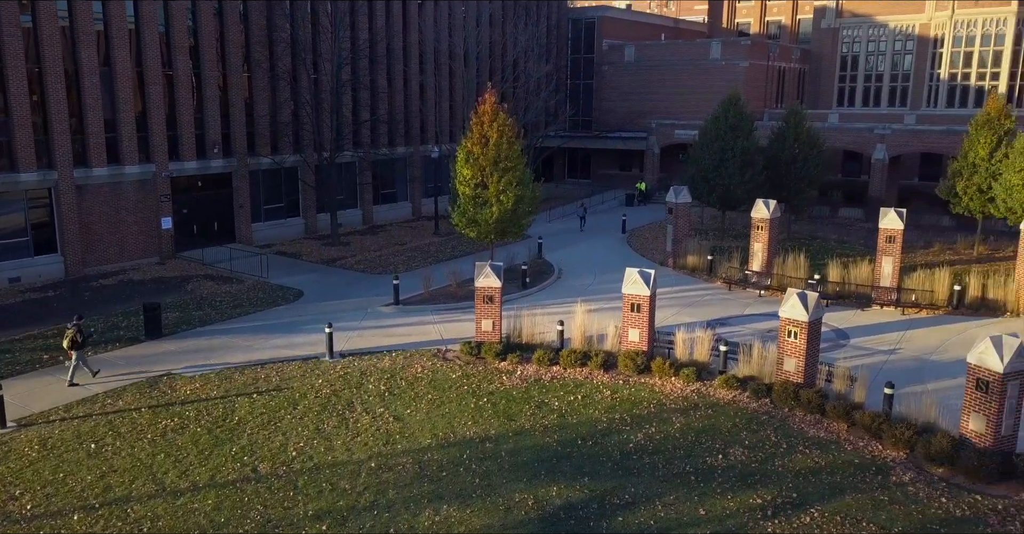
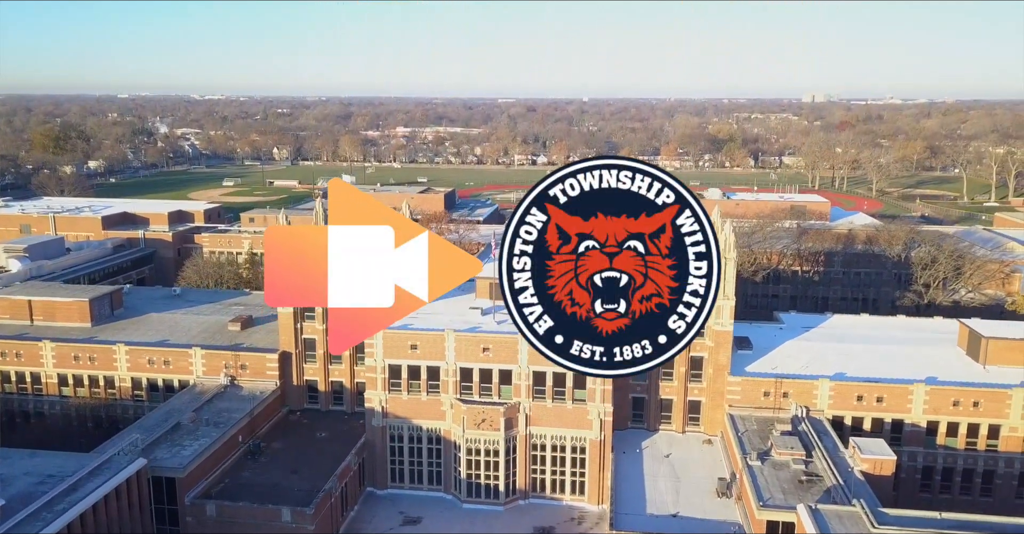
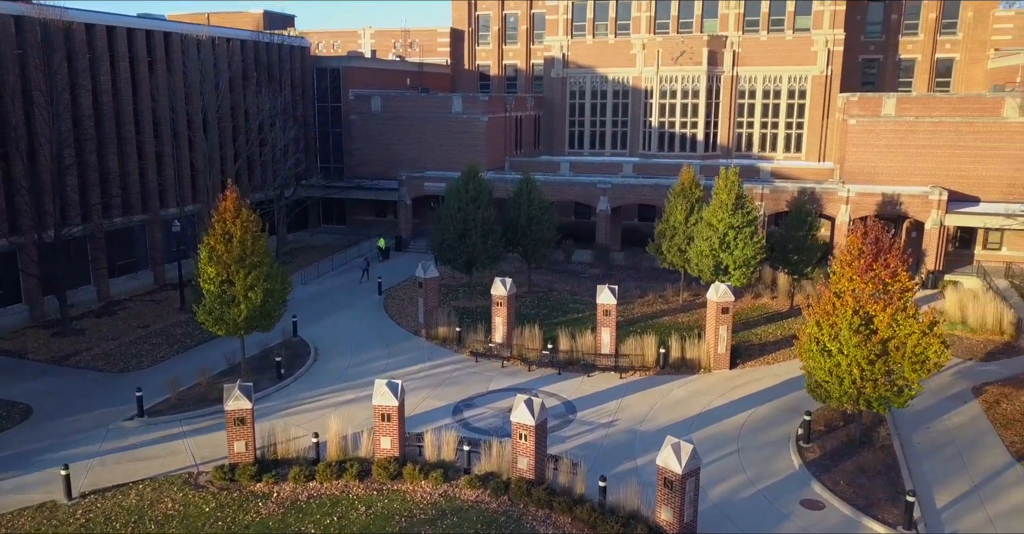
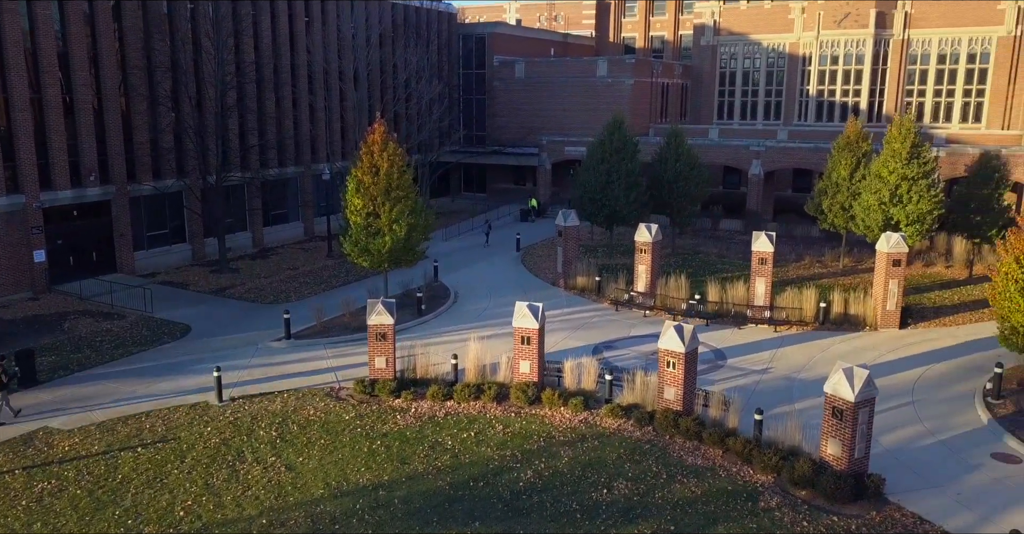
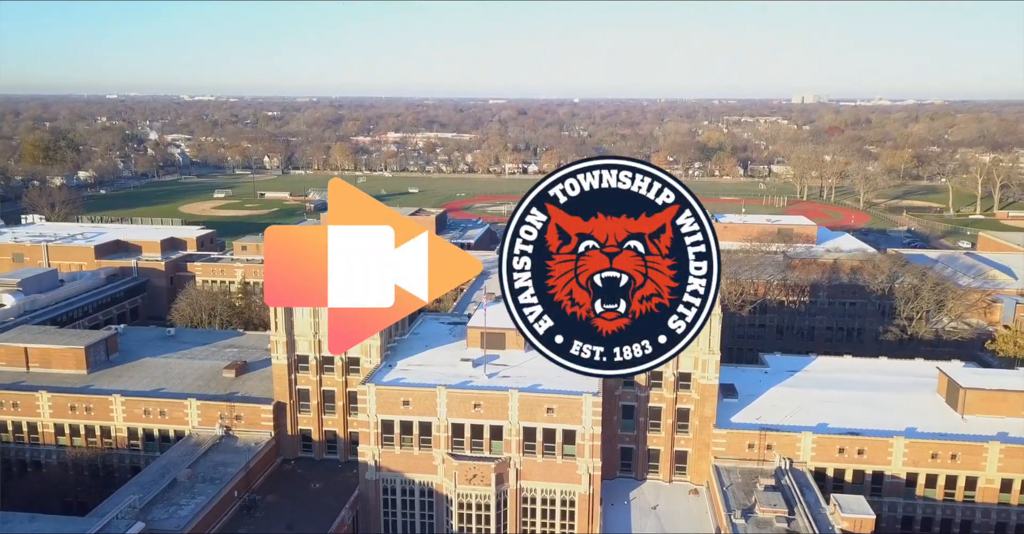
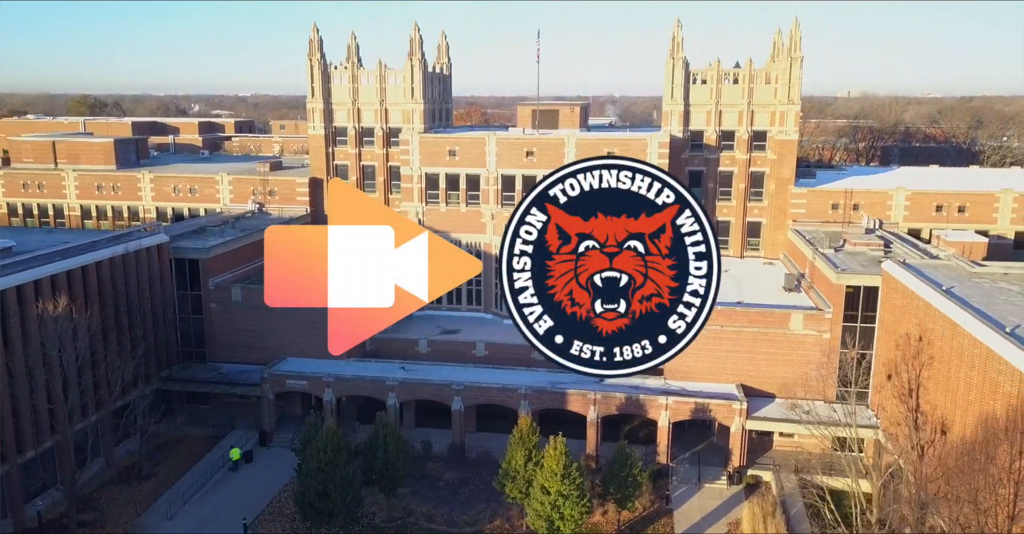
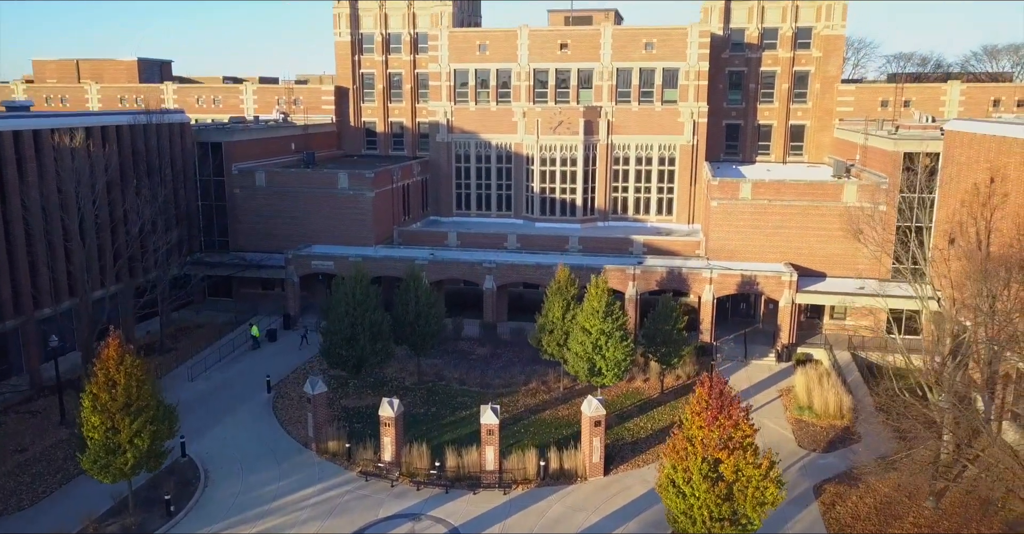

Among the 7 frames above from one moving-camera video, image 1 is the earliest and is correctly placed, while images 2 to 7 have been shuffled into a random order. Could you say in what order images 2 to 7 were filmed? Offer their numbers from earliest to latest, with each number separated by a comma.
4, 3, 7, 6, 2, 5
